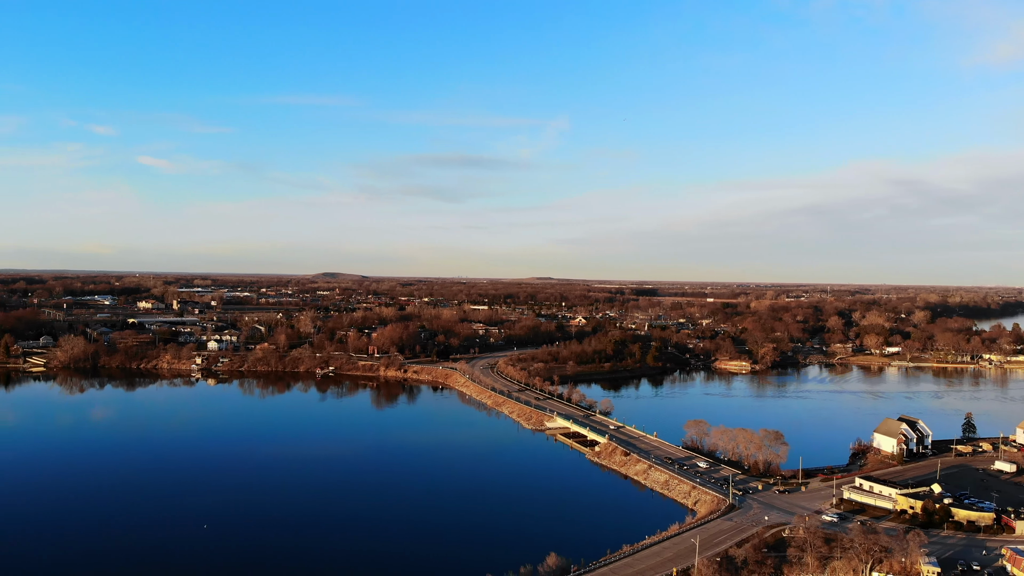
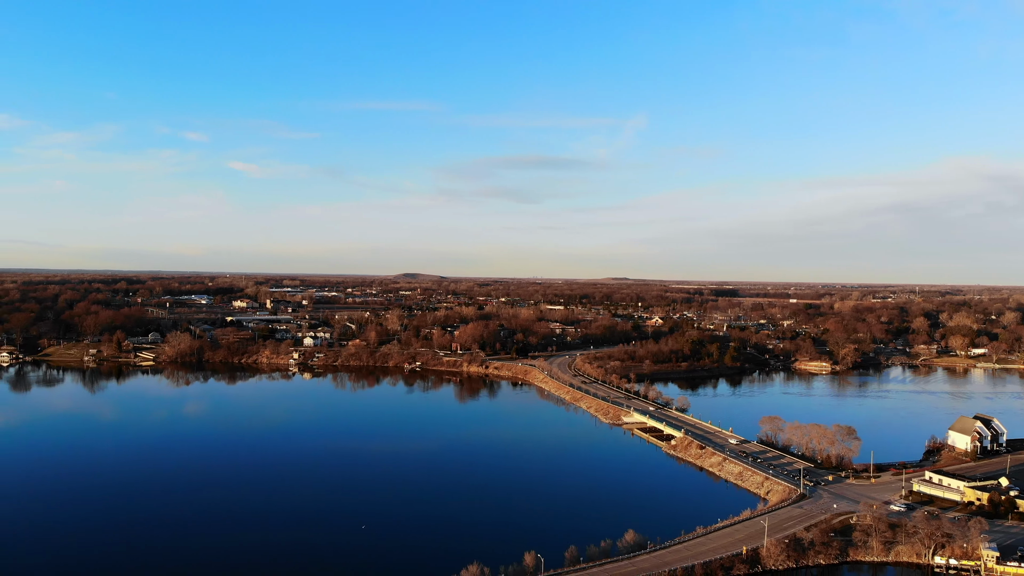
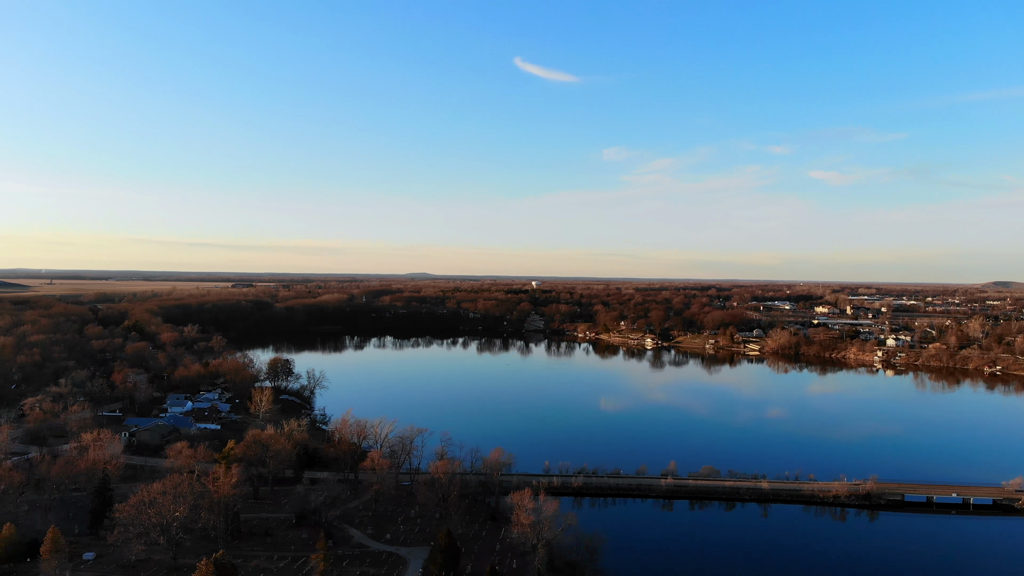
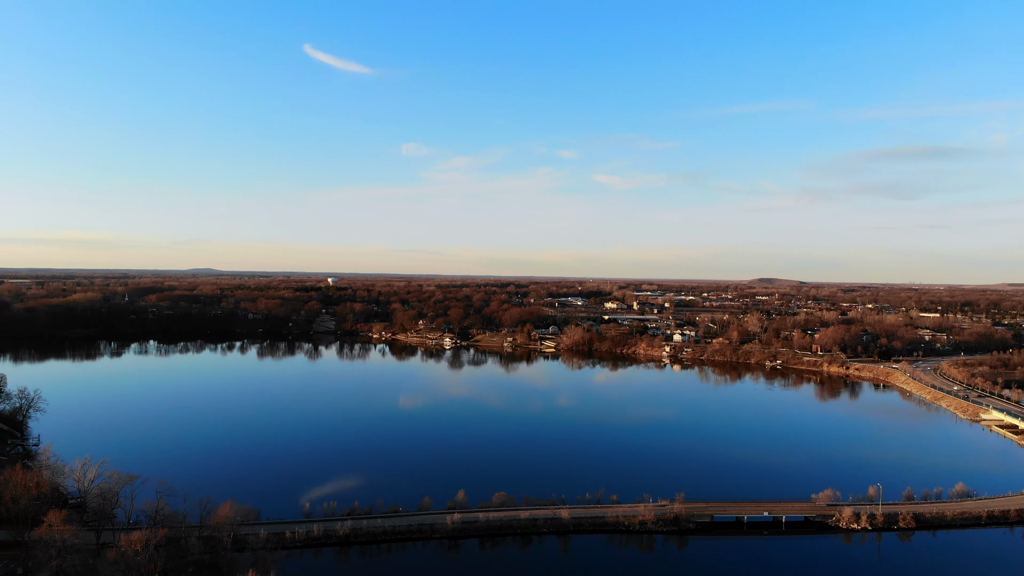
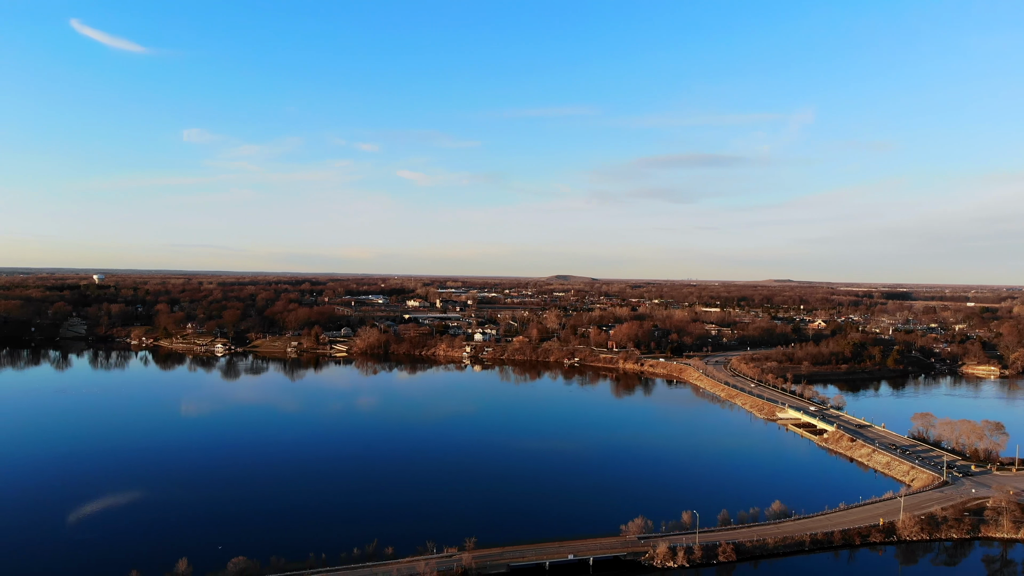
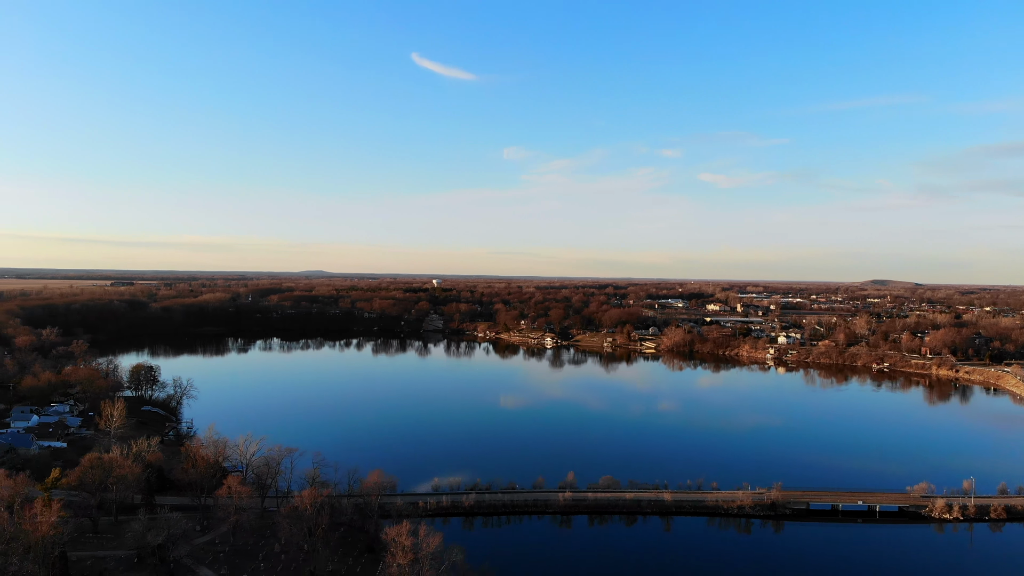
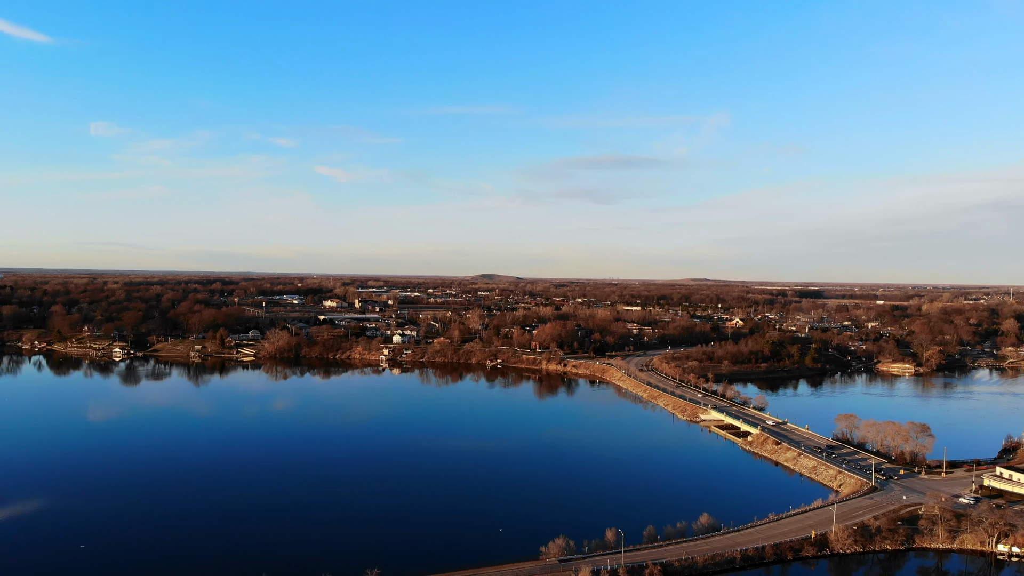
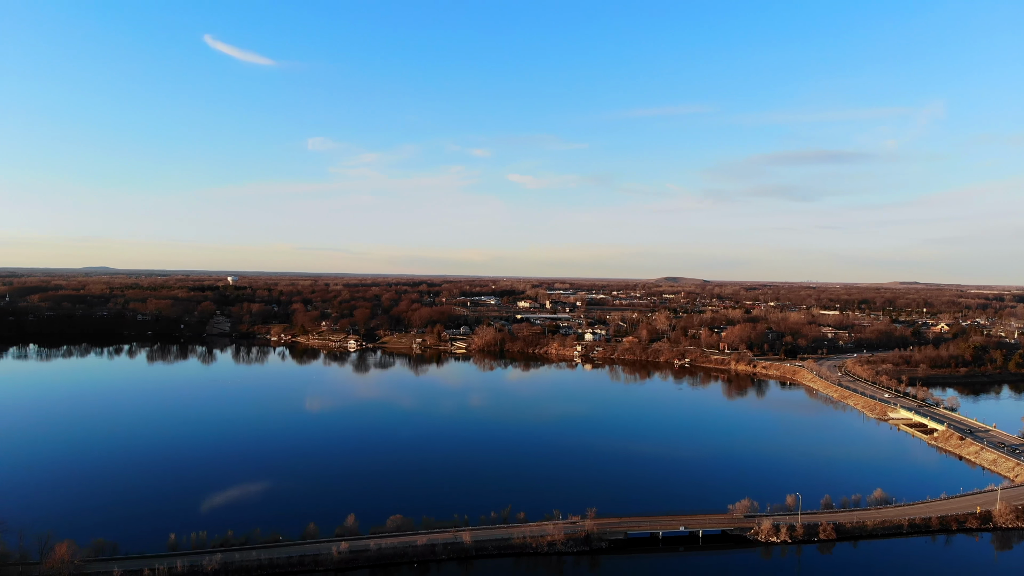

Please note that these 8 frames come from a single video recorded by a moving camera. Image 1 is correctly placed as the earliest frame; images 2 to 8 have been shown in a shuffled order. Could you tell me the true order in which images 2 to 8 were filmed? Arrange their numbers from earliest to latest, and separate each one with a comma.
2, 7, 5, 8, 4, 6, 3
